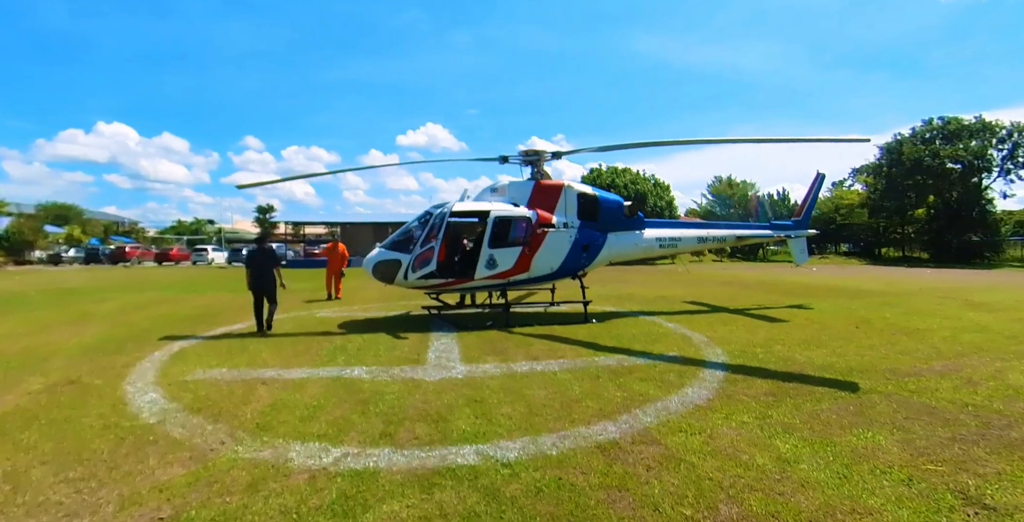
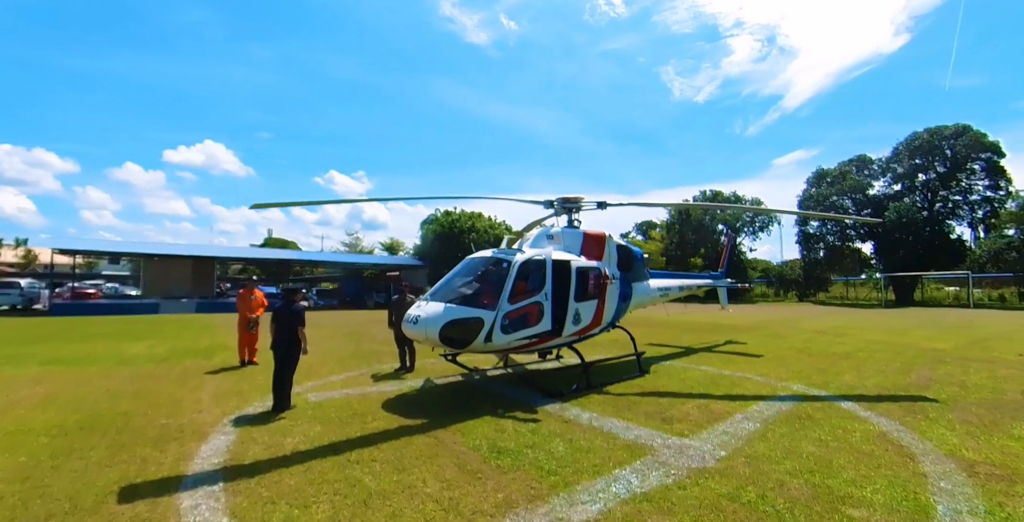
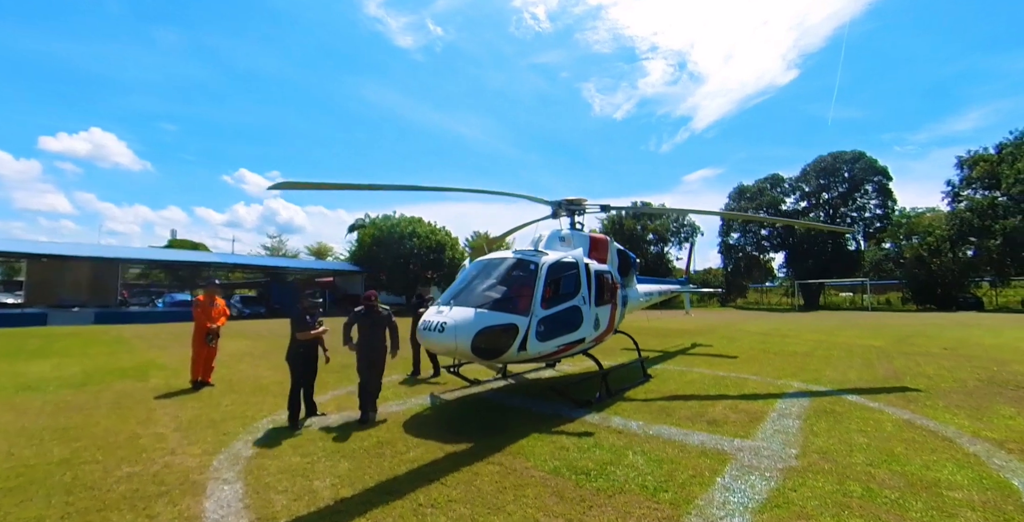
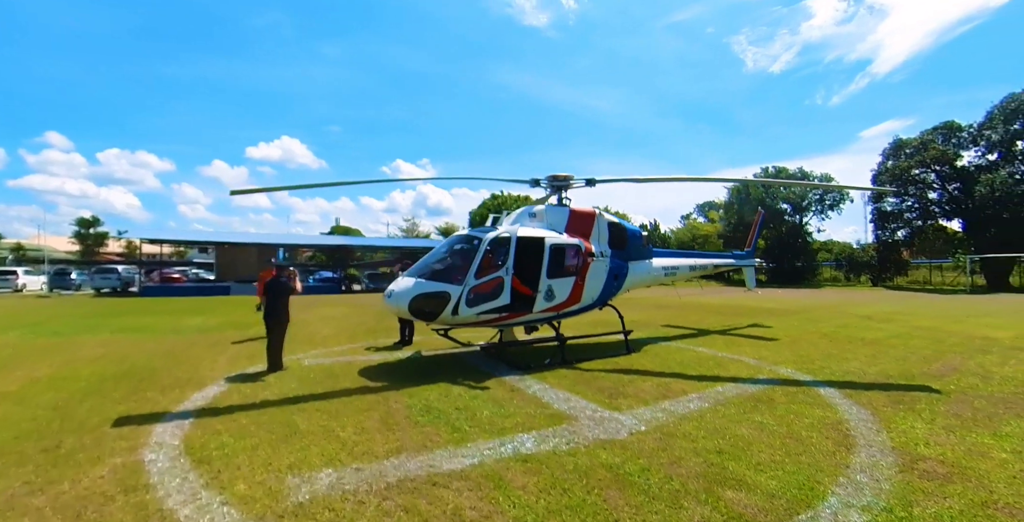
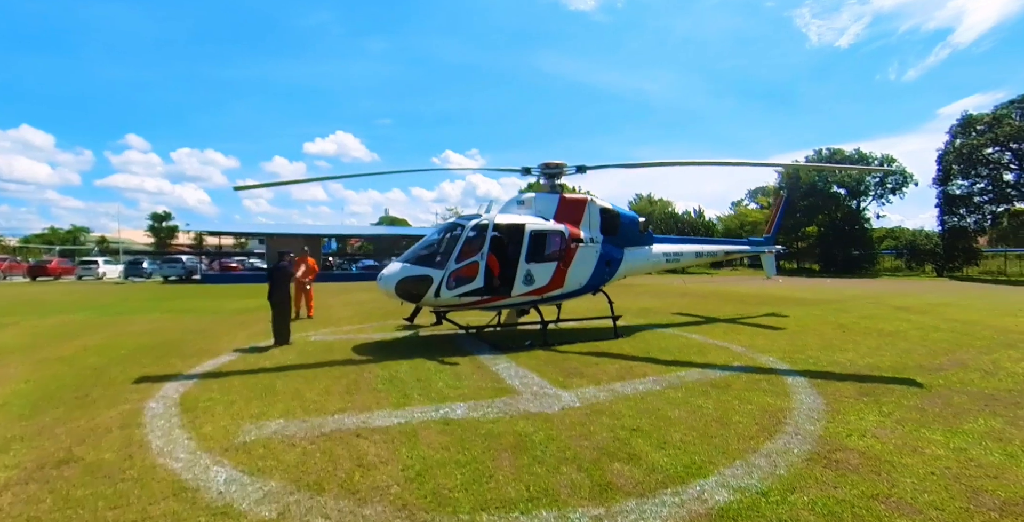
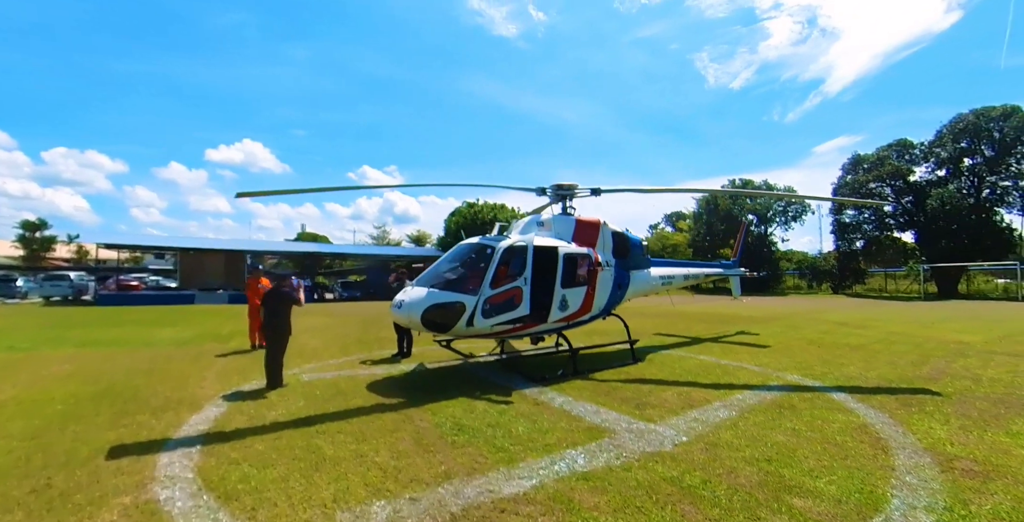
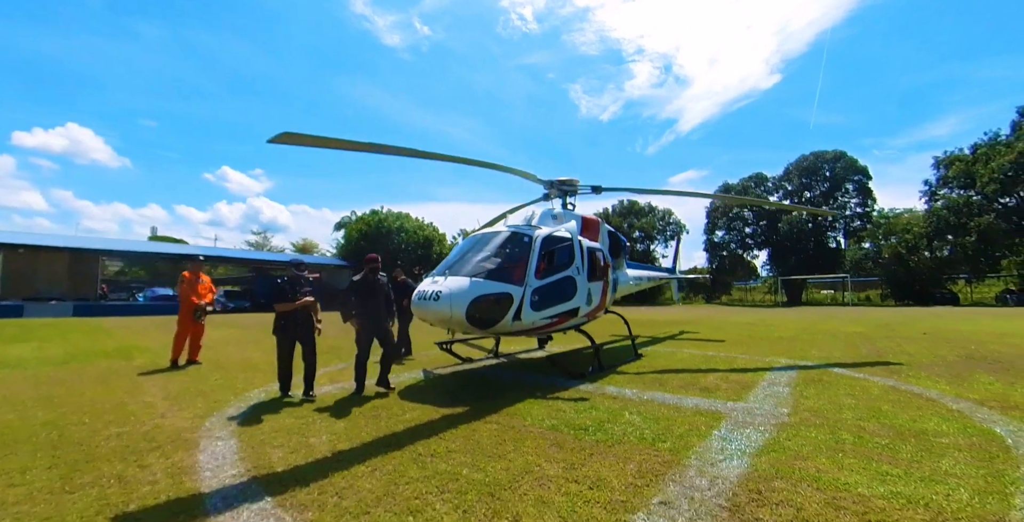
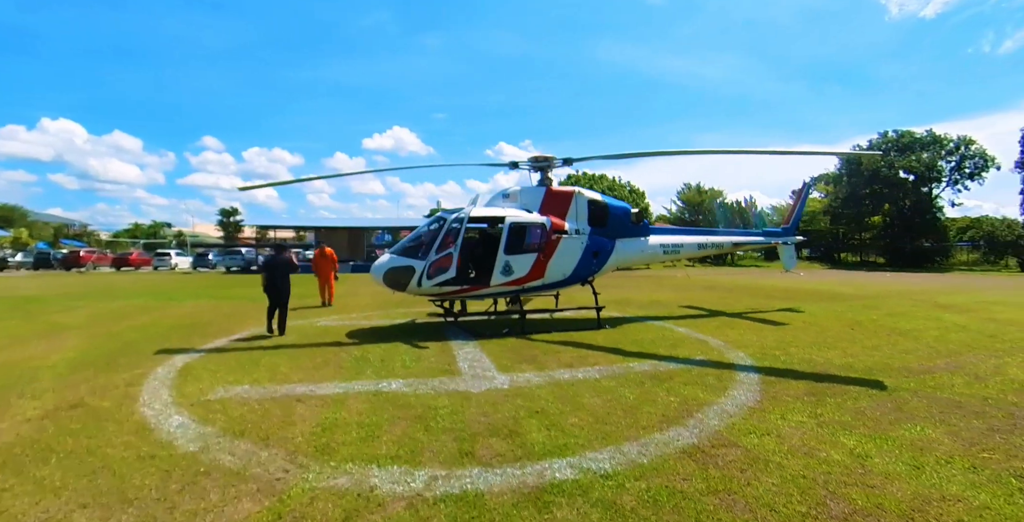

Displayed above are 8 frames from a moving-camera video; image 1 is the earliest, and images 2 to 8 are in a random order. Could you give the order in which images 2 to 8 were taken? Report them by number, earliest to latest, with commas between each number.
8, 5, 4, 6, 2, 3, 7
